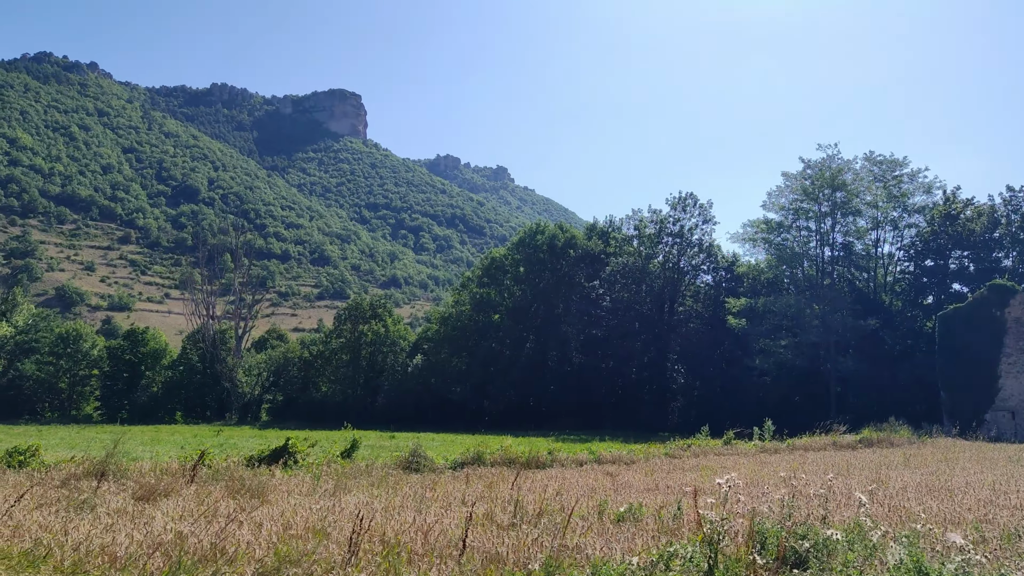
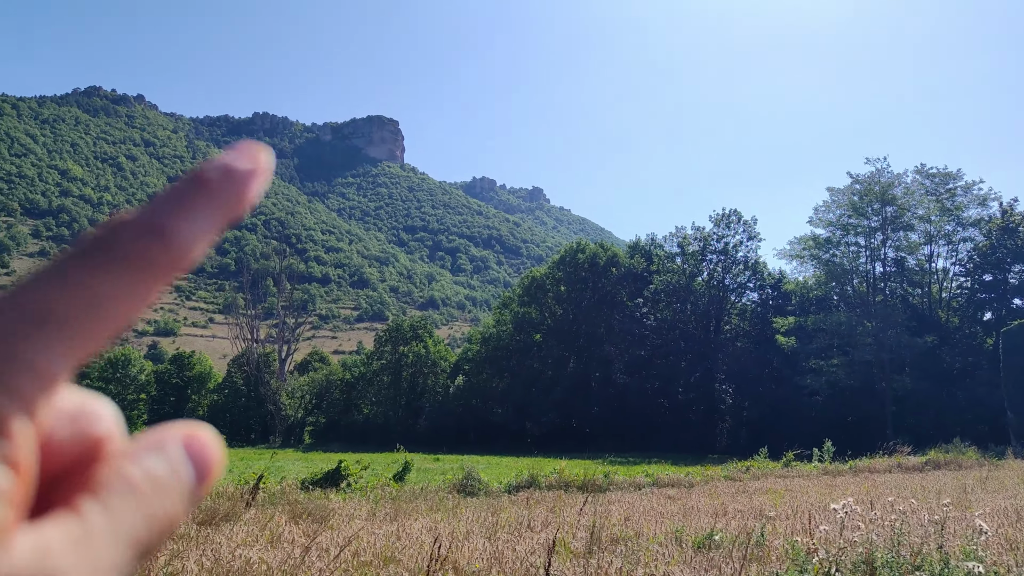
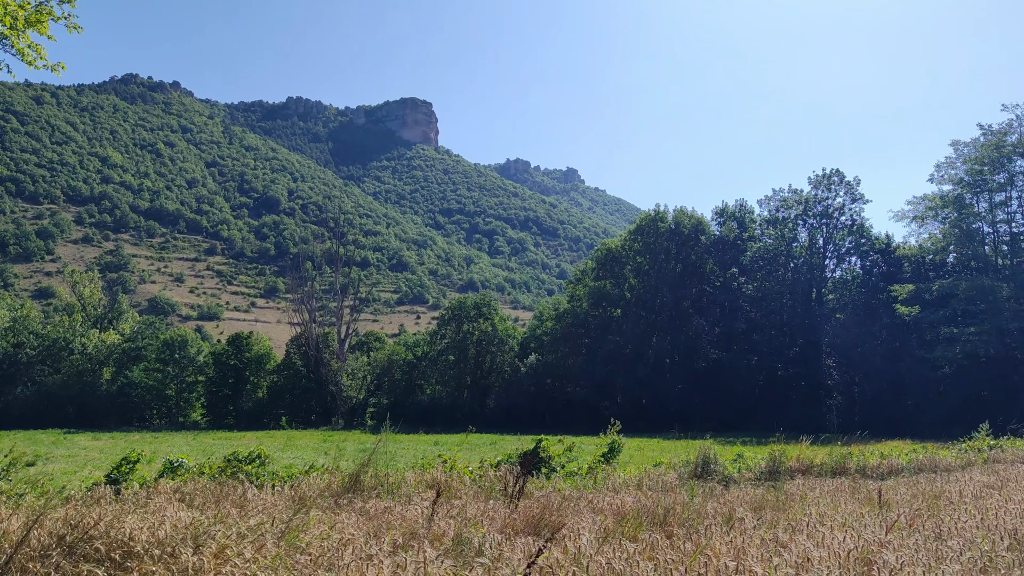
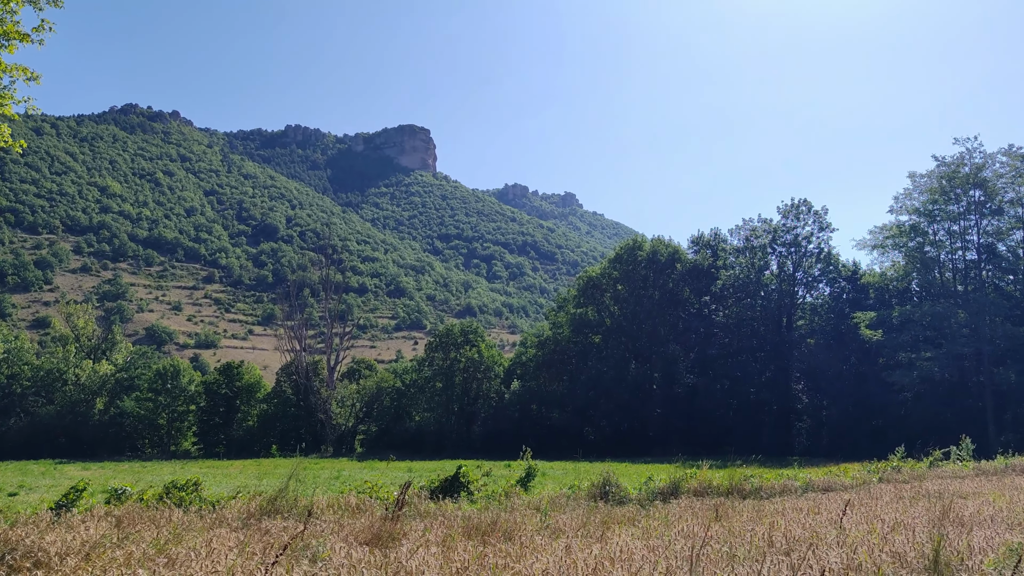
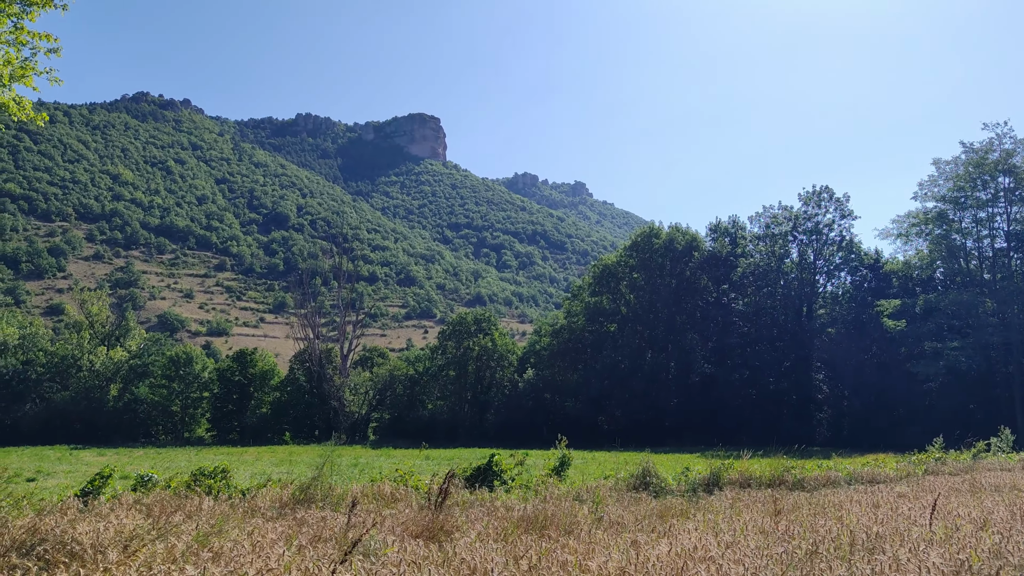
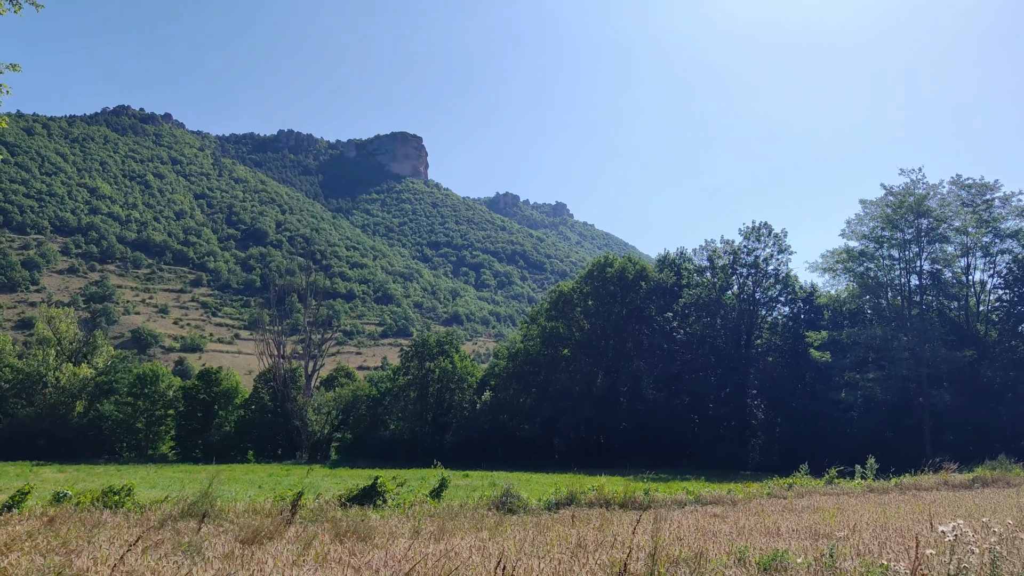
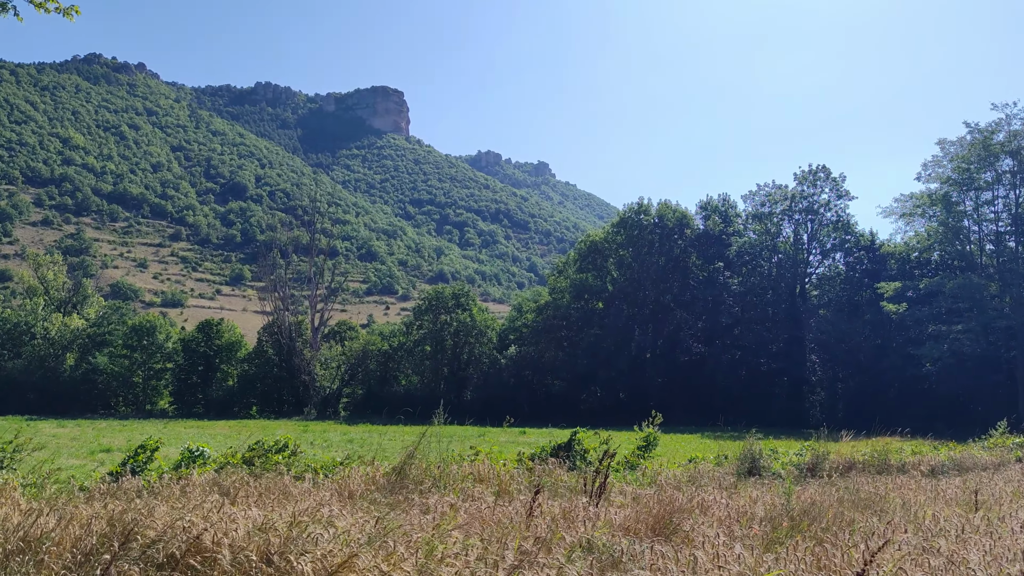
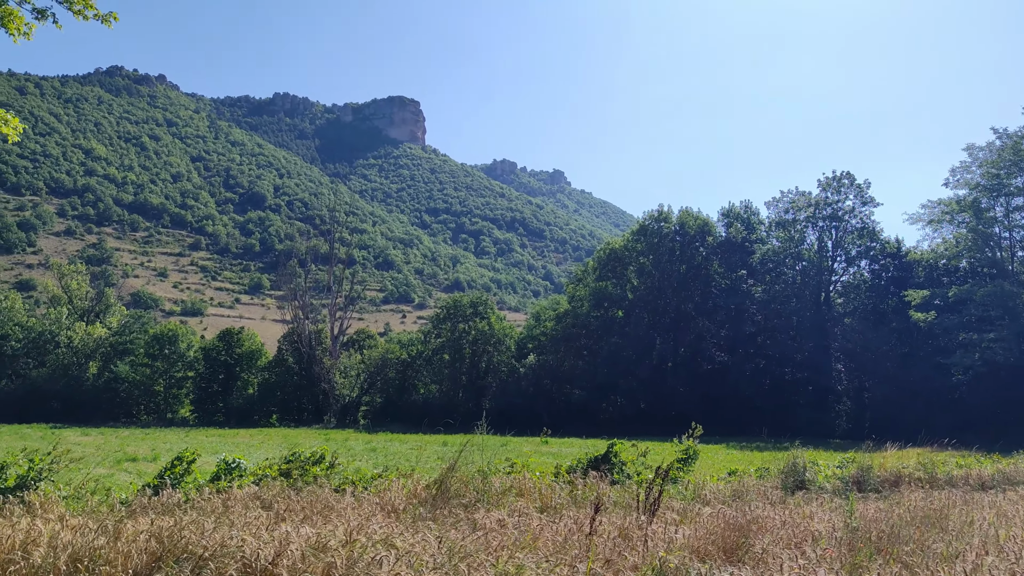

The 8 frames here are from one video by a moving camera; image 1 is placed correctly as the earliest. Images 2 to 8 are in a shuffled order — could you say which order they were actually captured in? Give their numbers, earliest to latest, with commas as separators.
2, 6, 4, 5, 3, 7, 8
